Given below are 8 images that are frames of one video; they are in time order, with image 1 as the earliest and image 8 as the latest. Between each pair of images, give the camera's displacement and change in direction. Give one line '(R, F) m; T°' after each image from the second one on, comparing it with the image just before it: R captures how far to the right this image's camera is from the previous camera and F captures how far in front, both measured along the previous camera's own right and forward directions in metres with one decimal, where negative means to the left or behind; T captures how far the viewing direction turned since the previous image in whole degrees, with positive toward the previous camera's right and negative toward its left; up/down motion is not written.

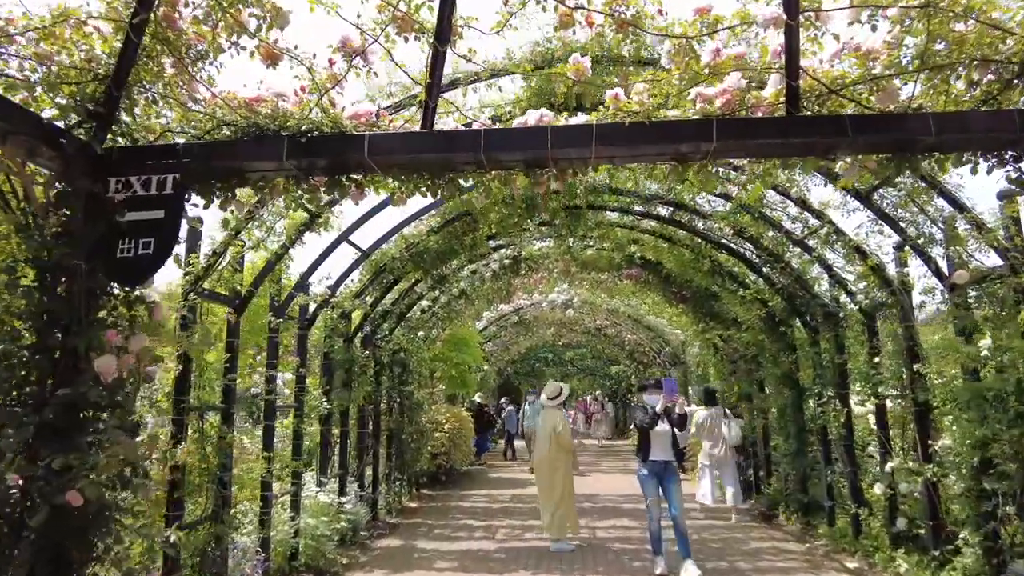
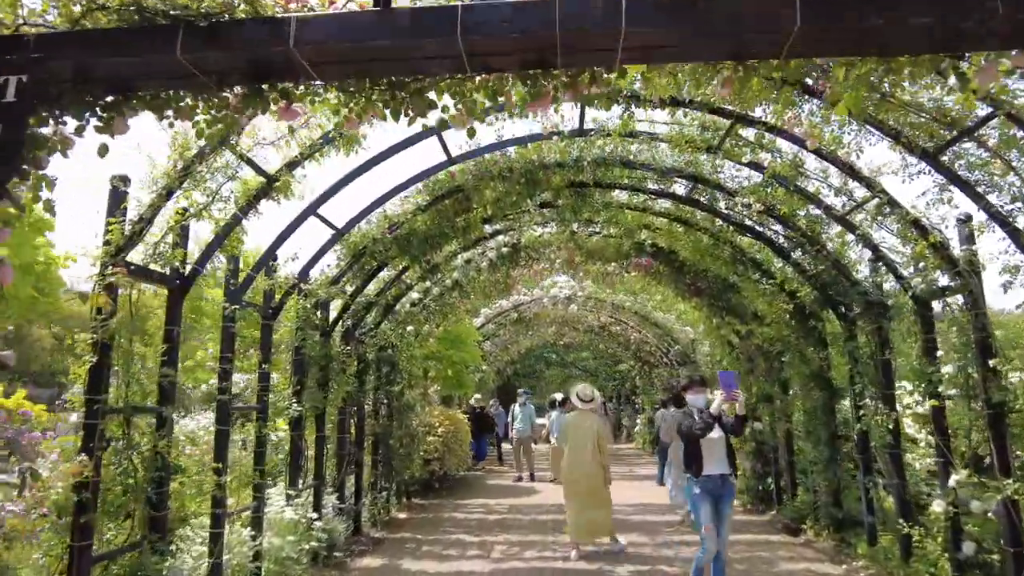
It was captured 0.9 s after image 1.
(0.0, +0.9) m; 0°
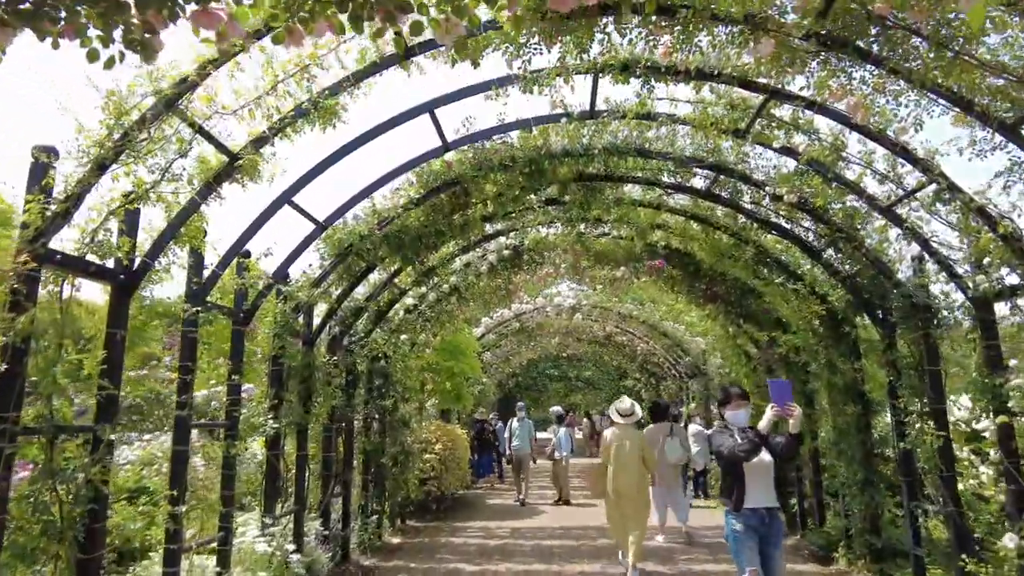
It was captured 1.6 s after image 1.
(0.0, +0.7) m; 0°
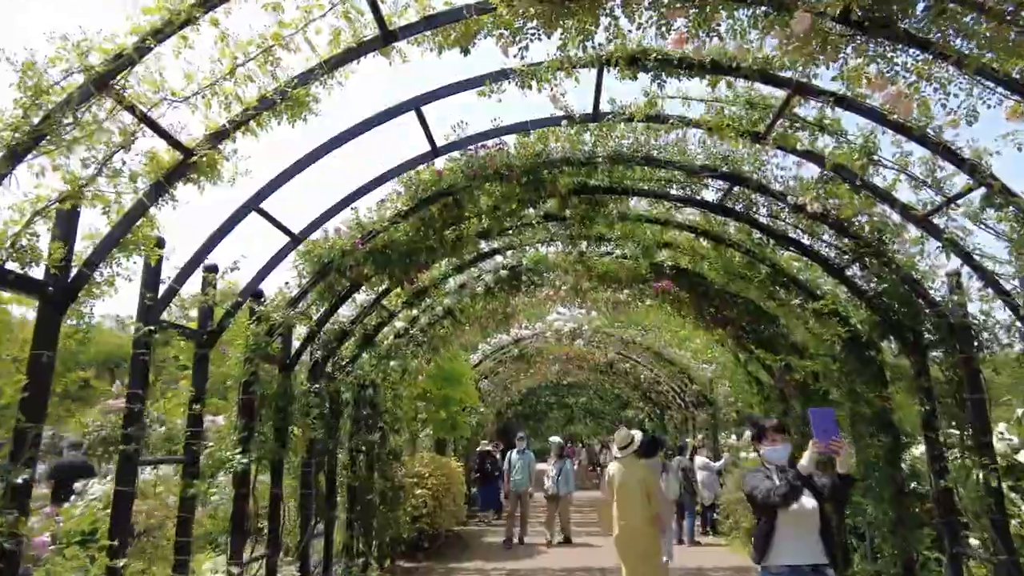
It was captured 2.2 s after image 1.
(0.0, +0.5) m; 0°
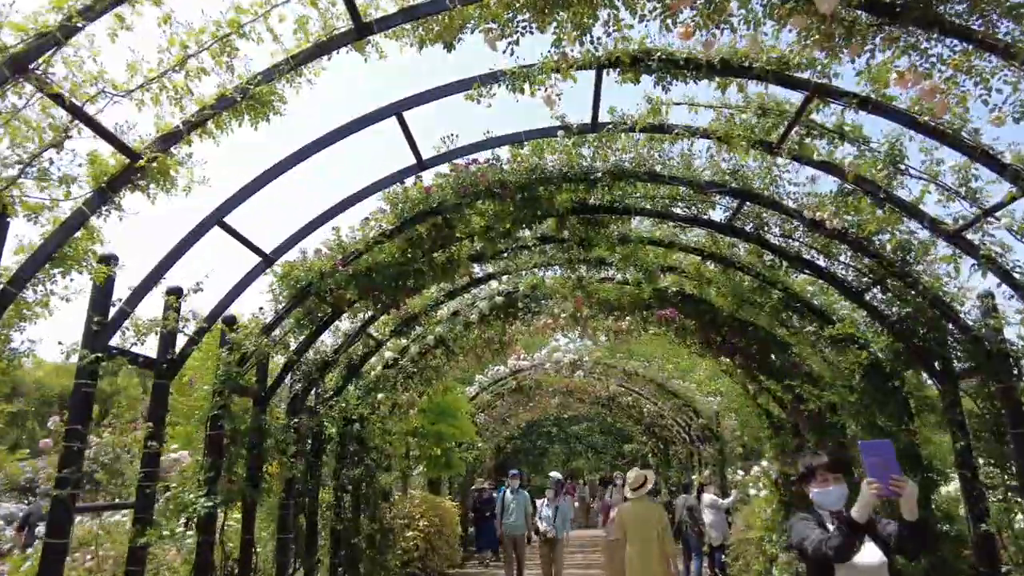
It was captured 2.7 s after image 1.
(+0.1, +0.4) m; 0°
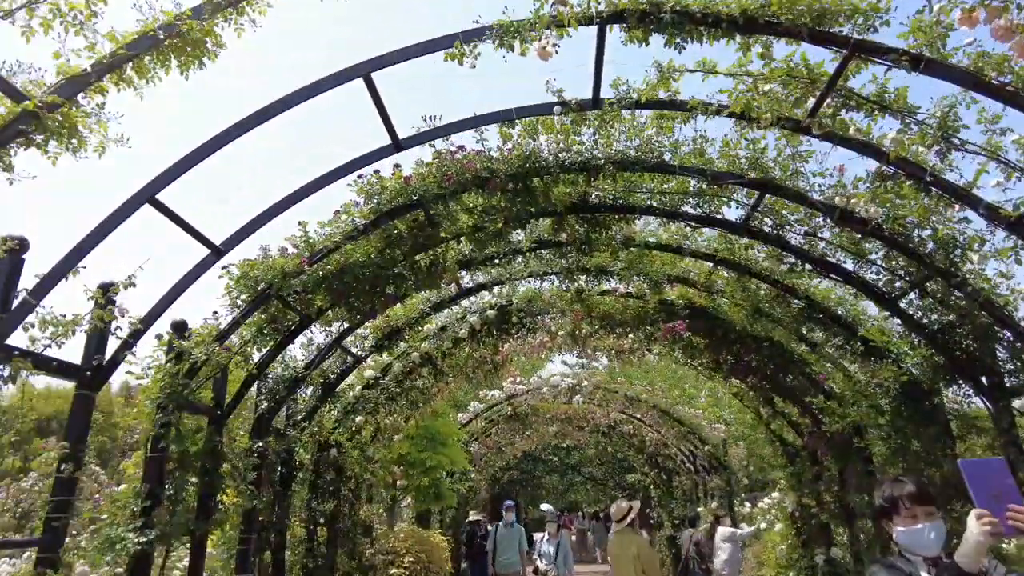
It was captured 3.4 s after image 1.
(+0.1, +0.6) m; 0°
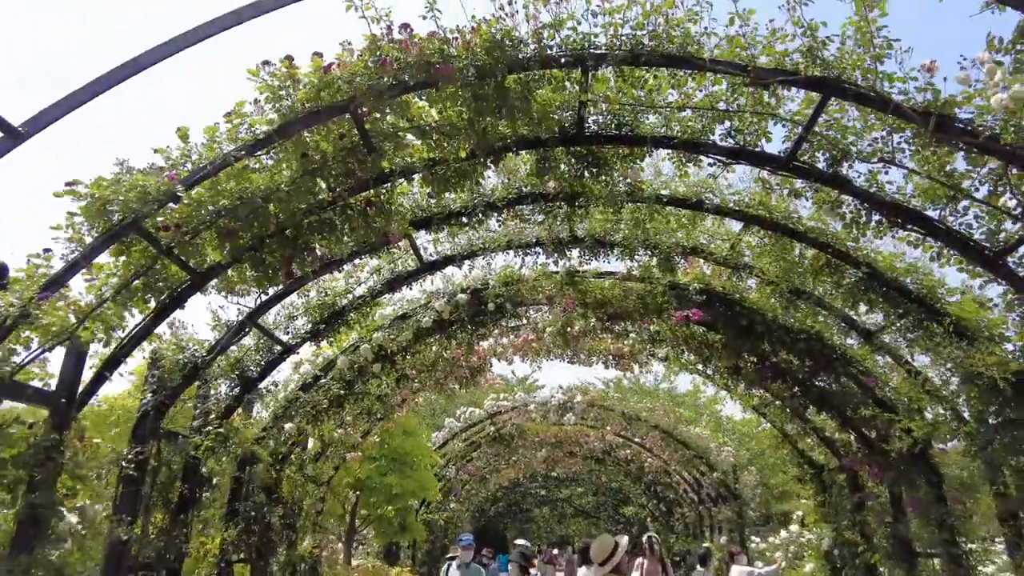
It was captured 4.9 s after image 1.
(+0.2, +1.3) m; +1°
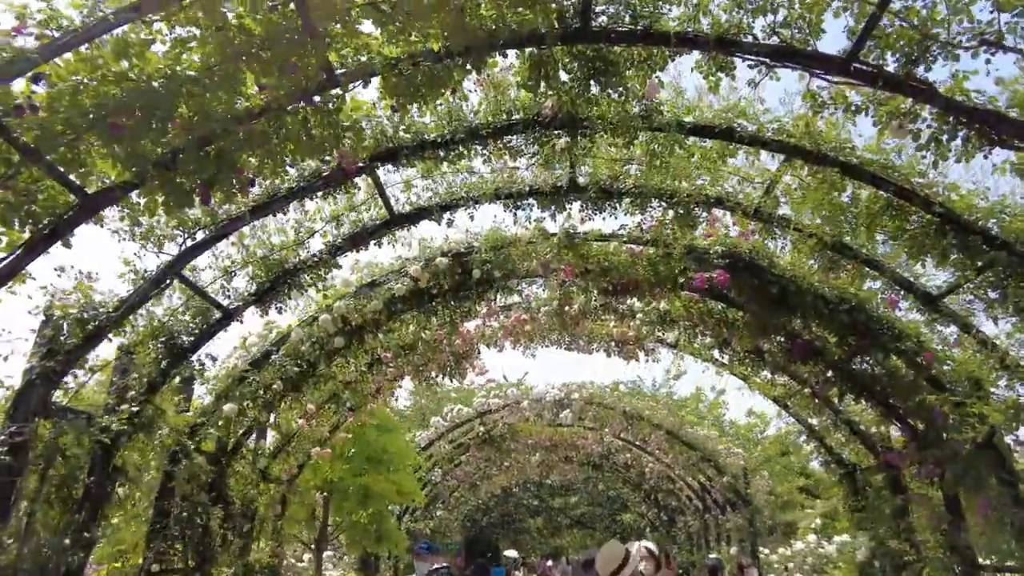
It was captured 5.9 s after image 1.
(0.0, +0.8) m; 0°
